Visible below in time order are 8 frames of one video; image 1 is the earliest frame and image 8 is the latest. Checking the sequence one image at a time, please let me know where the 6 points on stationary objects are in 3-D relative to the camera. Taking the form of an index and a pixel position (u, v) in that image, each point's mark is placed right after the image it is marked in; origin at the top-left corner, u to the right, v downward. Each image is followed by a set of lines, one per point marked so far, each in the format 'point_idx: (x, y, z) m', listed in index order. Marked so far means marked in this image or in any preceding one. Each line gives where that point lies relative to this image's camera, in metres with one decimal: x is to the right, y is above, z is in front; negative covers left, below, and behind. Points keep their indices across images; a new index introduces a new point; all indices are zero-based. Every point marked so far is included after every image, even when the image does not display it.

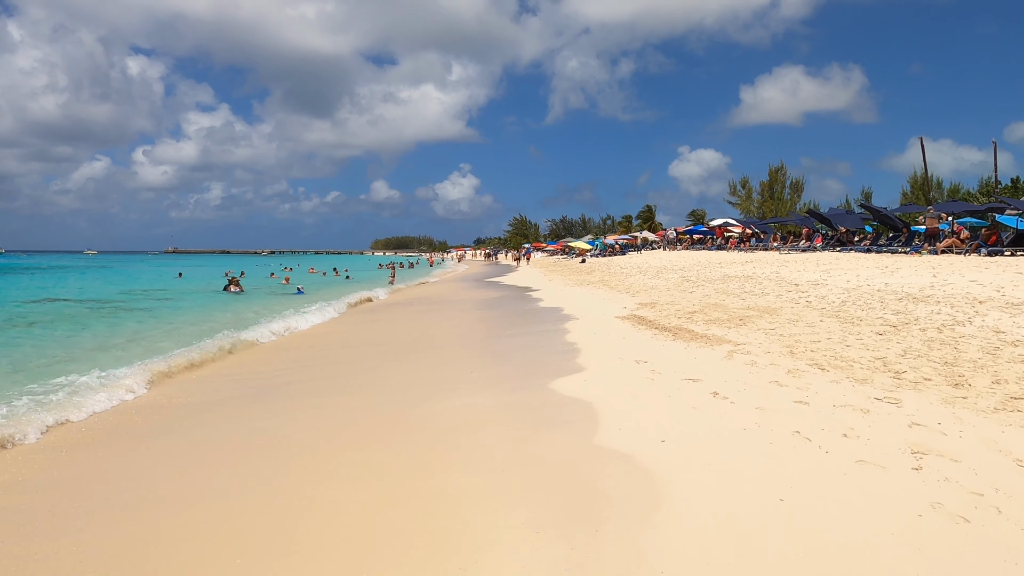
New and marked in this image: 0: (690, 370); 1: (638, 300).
0: (+1.8, -0.8, +6.9) m
1: (+3.0, -0.3, +15.5) m
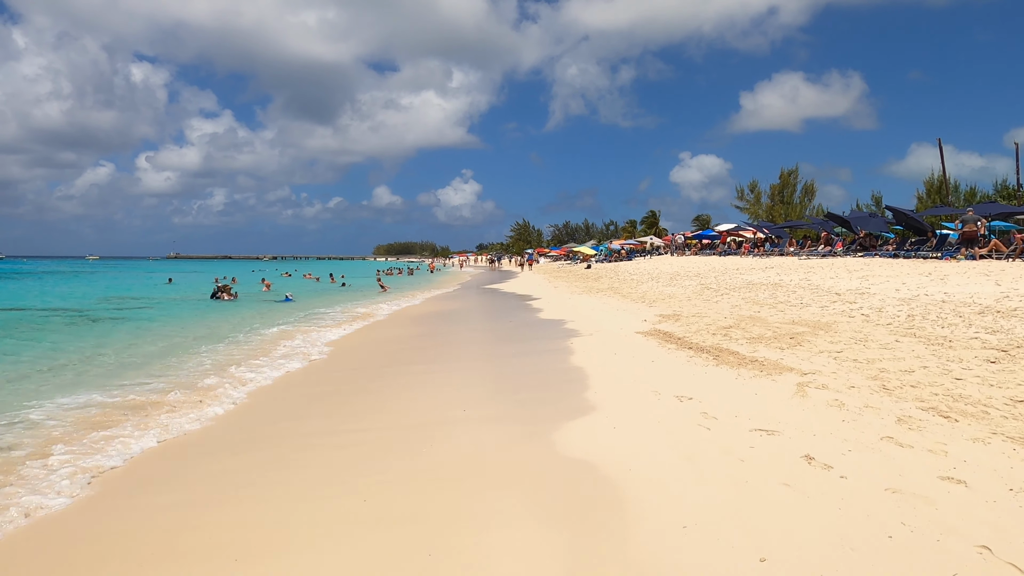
0: (+1.9, -1.0, +5.1) m
1: (+3.1, -0.5, +13.8) m
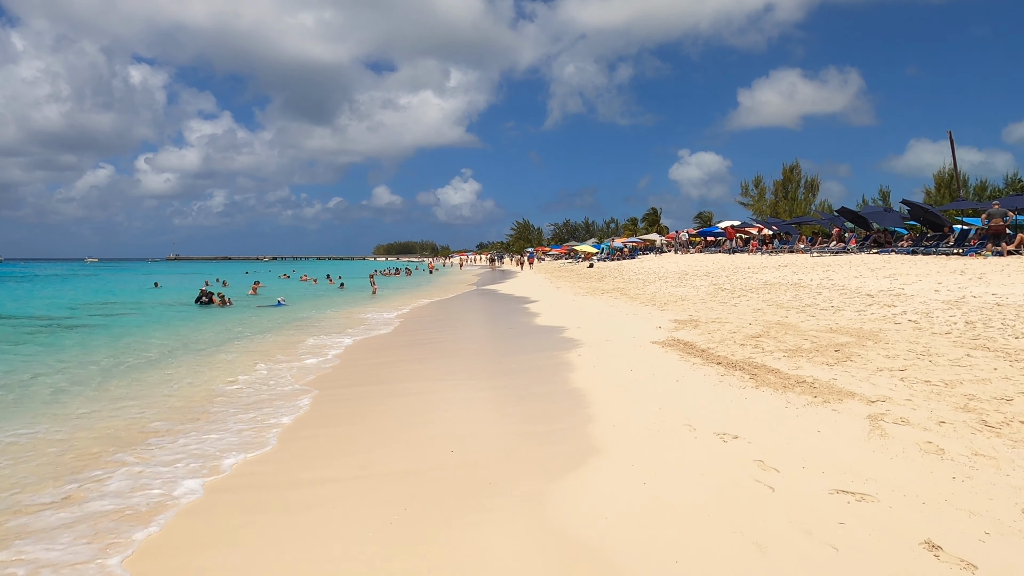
0: (+1.9, -1.0, +4.0) m
1: (+3.1, -0.5, +12.6) m
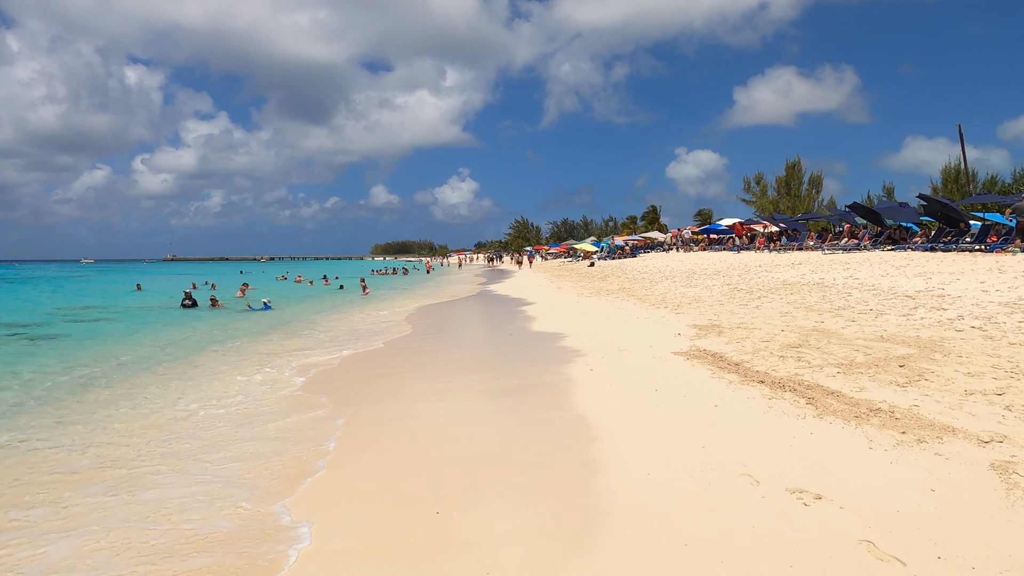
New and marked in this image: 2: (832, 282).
0: (+1.9, -1.1, +2.8) m
1: (+3.1, -0.5, +11.4) m
2: (+6.9, +0.1, +14.4) m
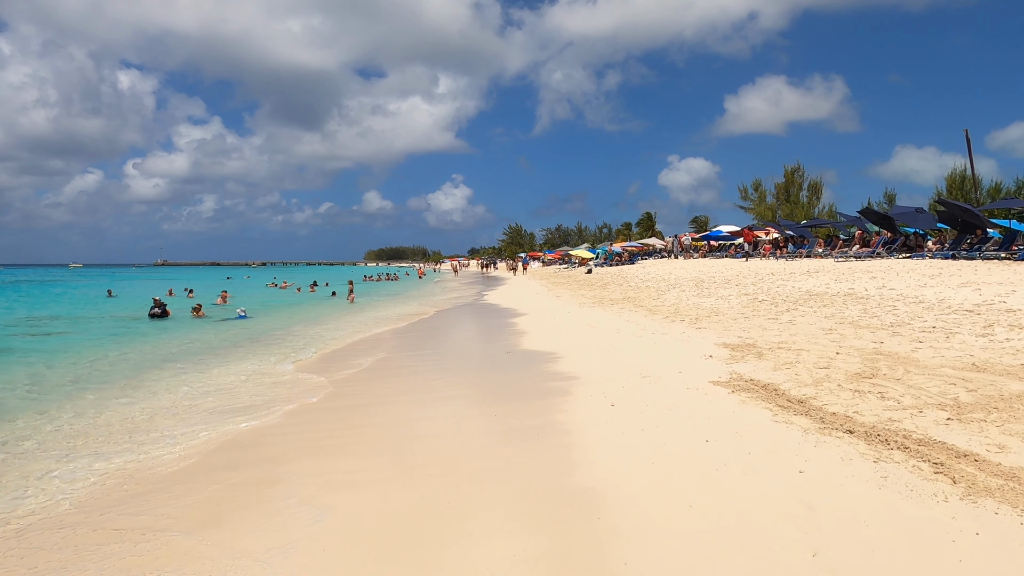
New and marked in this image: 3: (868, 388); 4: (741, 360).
0: (+2.0, -1.2, +1.2) m
1: (+3.0, -0.7, +9.9) m
2: (+6.9, -0.1, +12.9) m
3: (+3.1, -0.9, +5.8) m
4: (+2.6, -0.8, +7.7) m
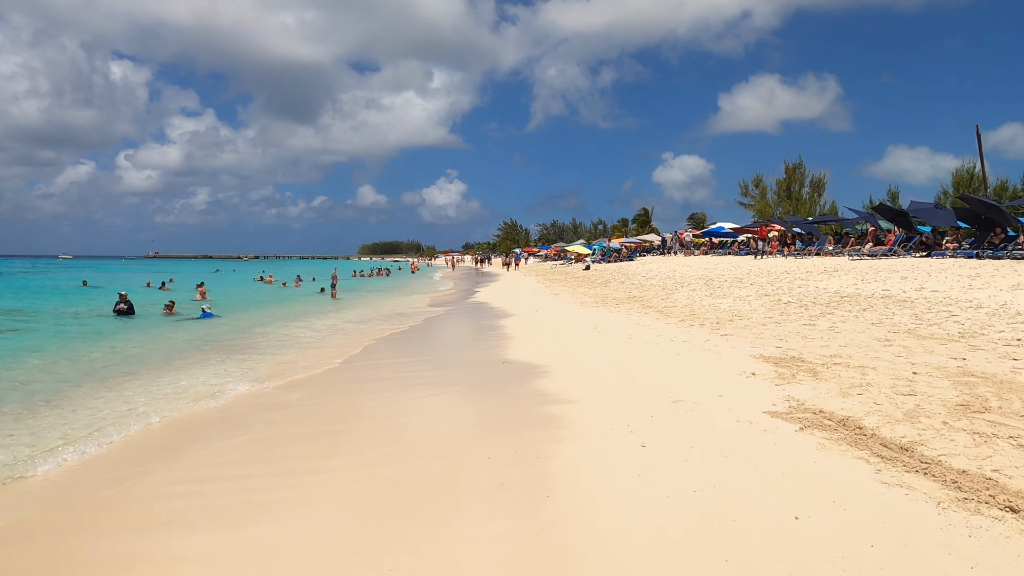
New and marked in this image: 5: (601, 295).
0: (+2.0, -1.2, -0.2) m
1: (+3.0, -0.7, +8.5) m
2: (+6.8, -0.1, +11.5) m
3: (+3.1, -0.9, +4.4) m
4: (+2.6, -0.9, +6.3) m
5: (+2.5, -0.2, +19.3) m
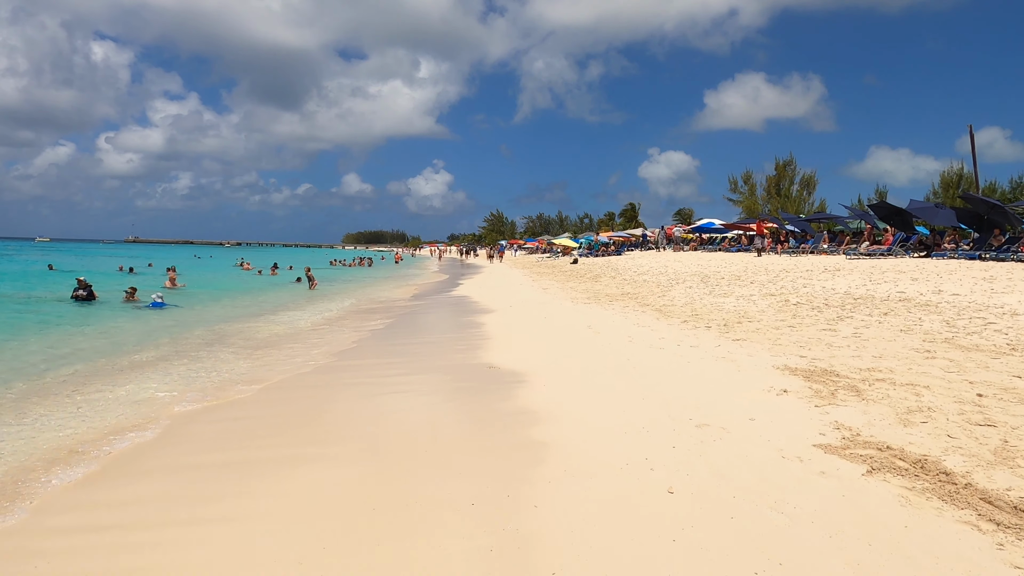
0: (+2.1, -1.3, -1.2) m
1: (+2.9, -0.7, +7.5) m
2: (+6.6, -0.2, +10.6) m
3: (+3.1, -1.0, +3.4) m
4: (+2.5, -0.9, +5.3) m
5: (+2.2, -0.1, +18.3) m
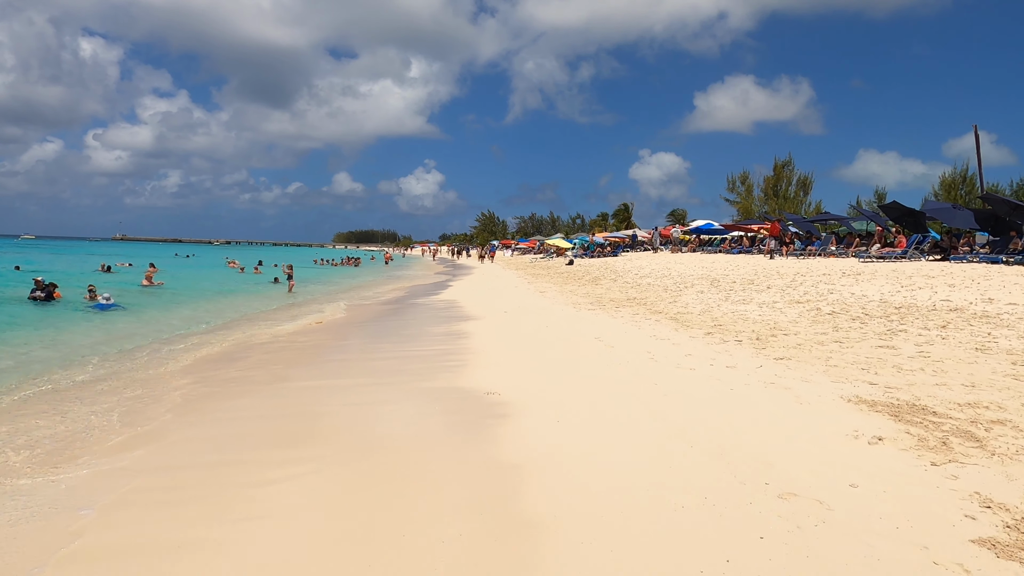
0: (+2.2, -1.4, -2.5) m
1: (+2.9, -0.8, +6.2) m
2: (+6.6, -0.3, +9.4) m
3: (+3.1, -1.1, +2.1) m
4: (+2.6, -1.0, +4.0) m
5: (+2.0, -0.2, +16.9) m
